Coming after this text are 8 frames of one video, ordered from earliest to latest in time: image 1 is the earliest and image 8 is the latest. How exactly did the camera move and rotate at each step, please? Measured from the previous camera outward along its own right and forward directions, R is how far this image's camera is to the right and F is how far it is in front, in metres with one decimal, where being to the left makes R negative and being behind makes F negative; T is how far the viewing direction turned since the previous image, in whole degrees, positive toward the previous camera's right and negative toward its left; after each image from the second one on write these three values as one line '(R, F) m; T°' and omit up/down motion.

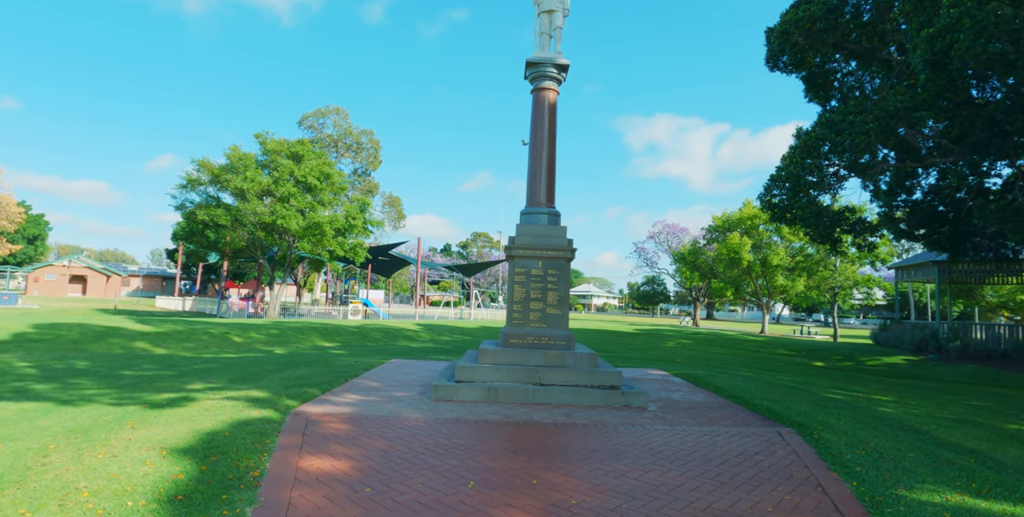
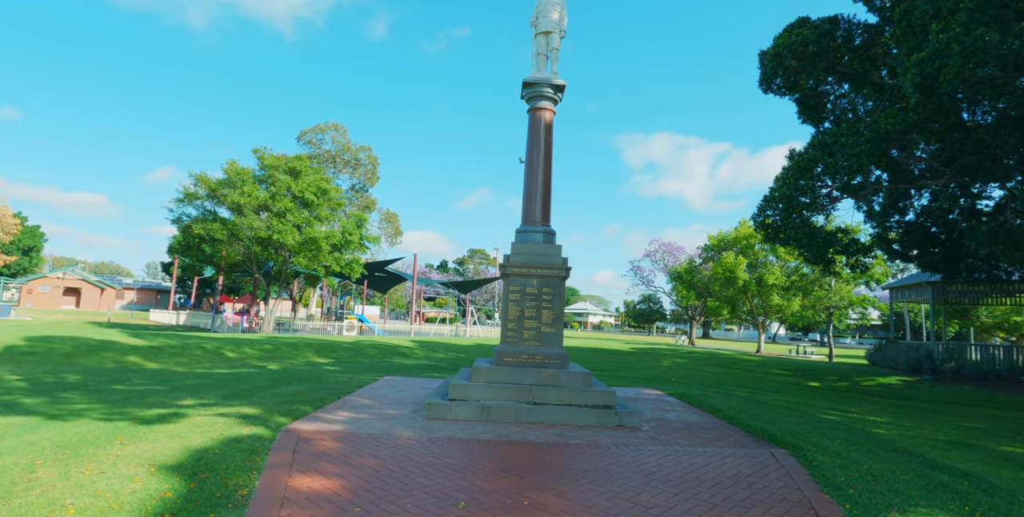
(0.0, 0.0) m; 0°
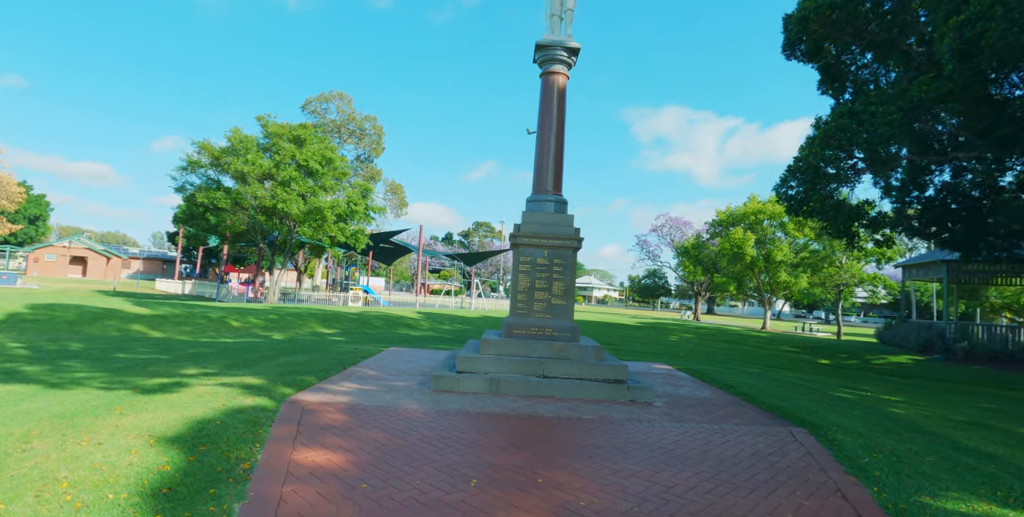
(-0.1, +0.3) m; 0°
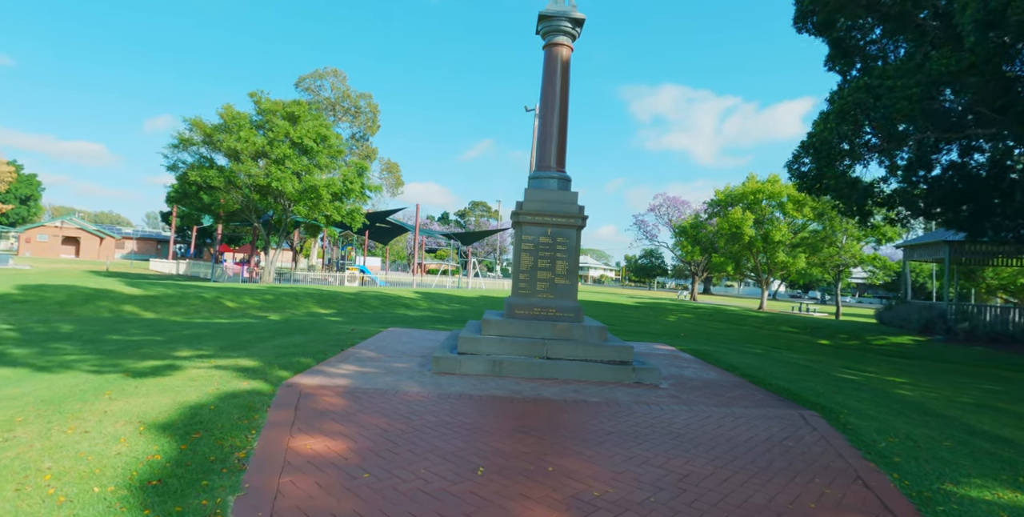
(-0.1, +0.2) m; 0°
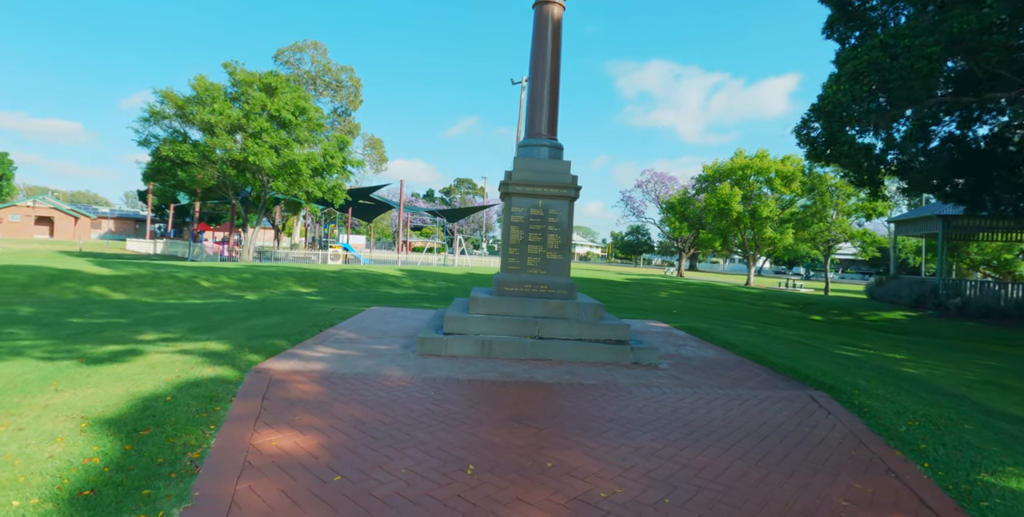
(0.0, +0.5) m; +1°
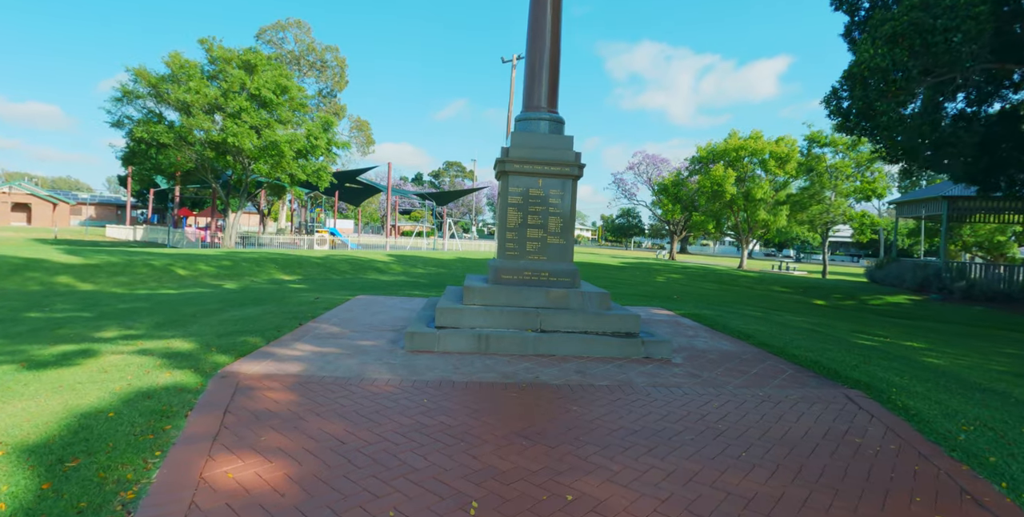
(-0.1, +0.7) m; +1°
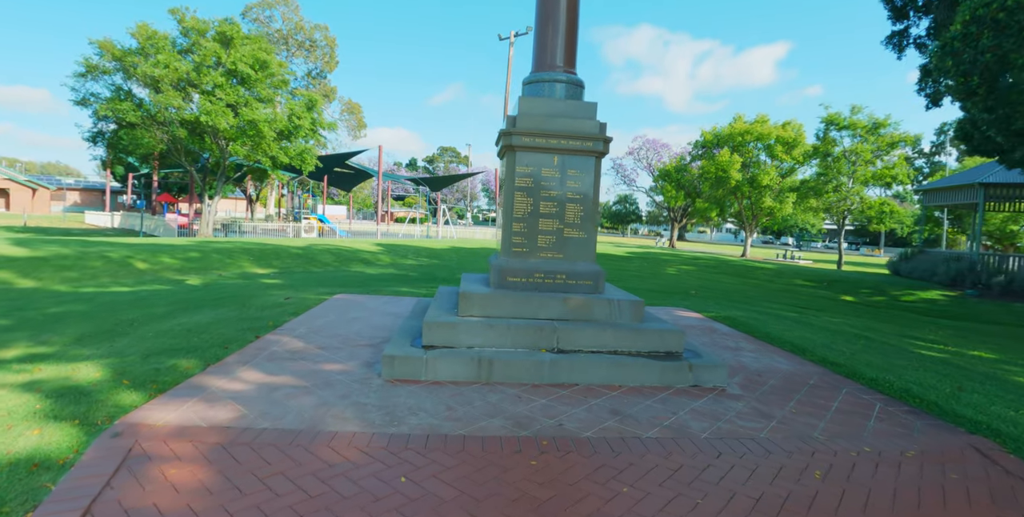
(-0.1, +1.4) m; +1°
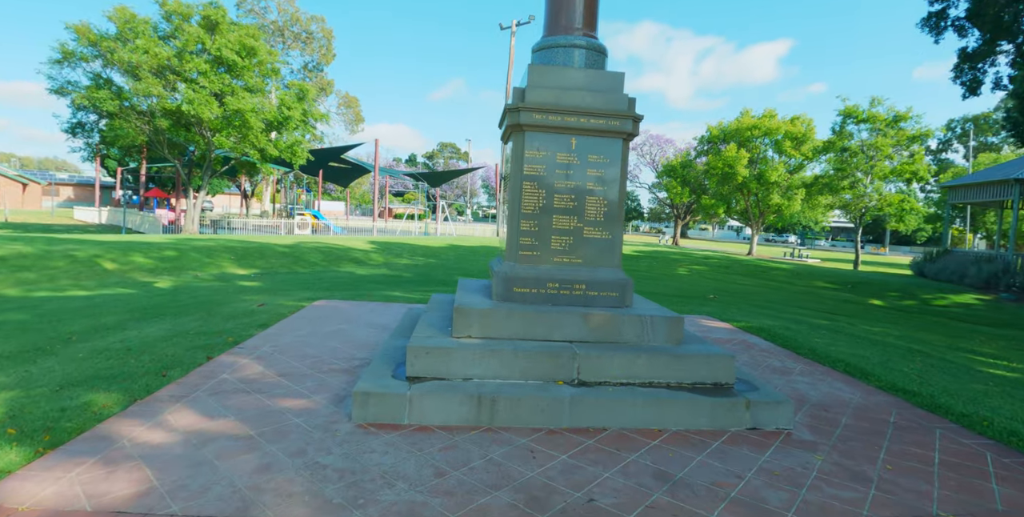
(-0.1, +1.0) m; 0°
